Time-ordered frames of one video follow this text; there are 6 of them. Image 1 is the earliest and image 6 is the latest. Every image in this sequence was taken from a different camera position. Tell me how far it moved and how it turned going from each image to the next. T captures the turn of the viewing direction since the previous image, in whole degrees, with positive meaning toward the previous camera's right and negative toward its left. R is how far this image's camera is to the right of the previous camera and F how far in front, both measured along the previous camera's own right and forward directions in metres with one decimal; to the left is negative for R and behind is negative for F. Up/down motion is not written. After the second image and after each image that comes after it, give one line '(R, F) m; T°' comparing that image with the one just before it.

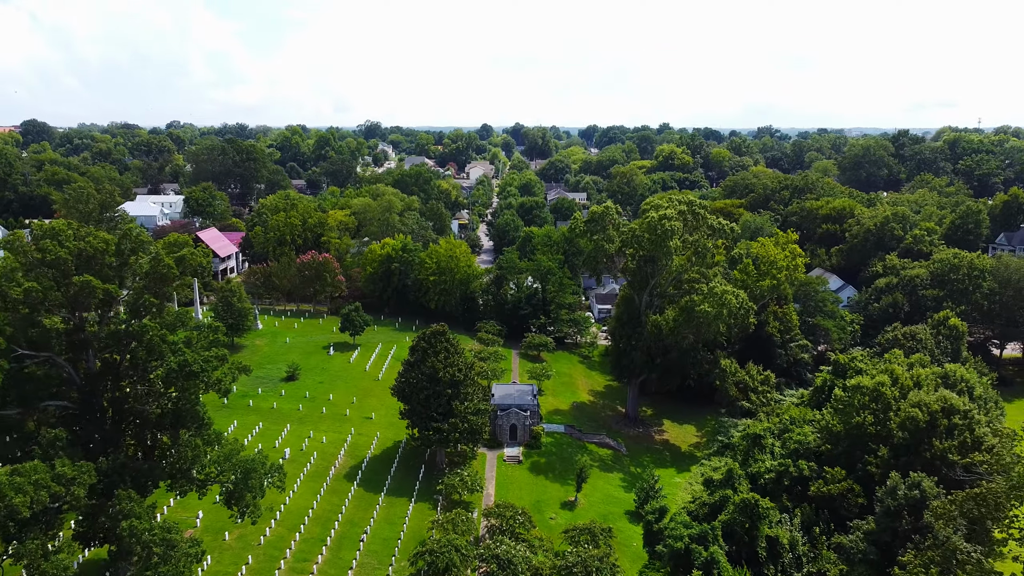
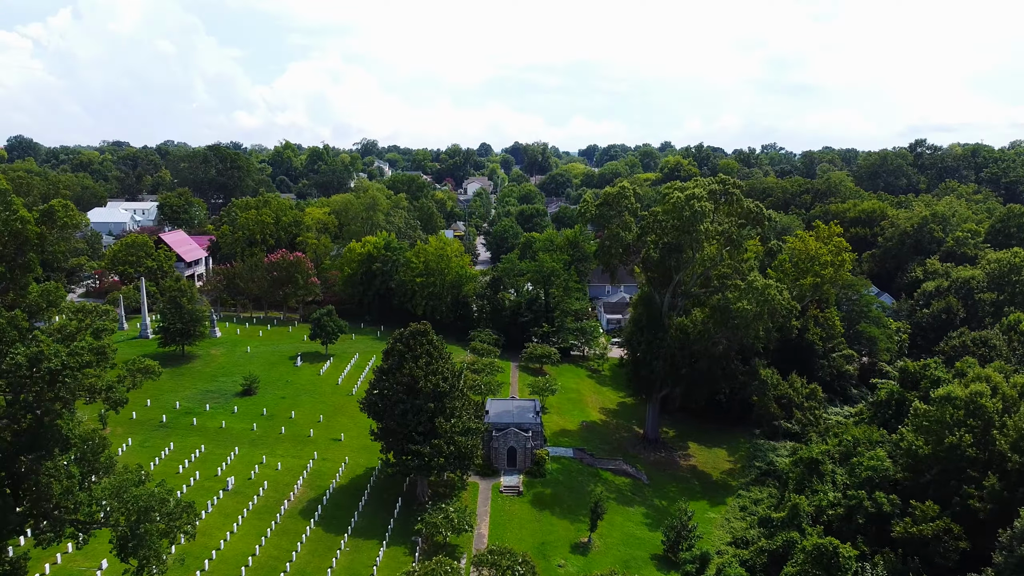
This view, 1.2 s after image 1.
(+0.1, +8.4) m; 0°
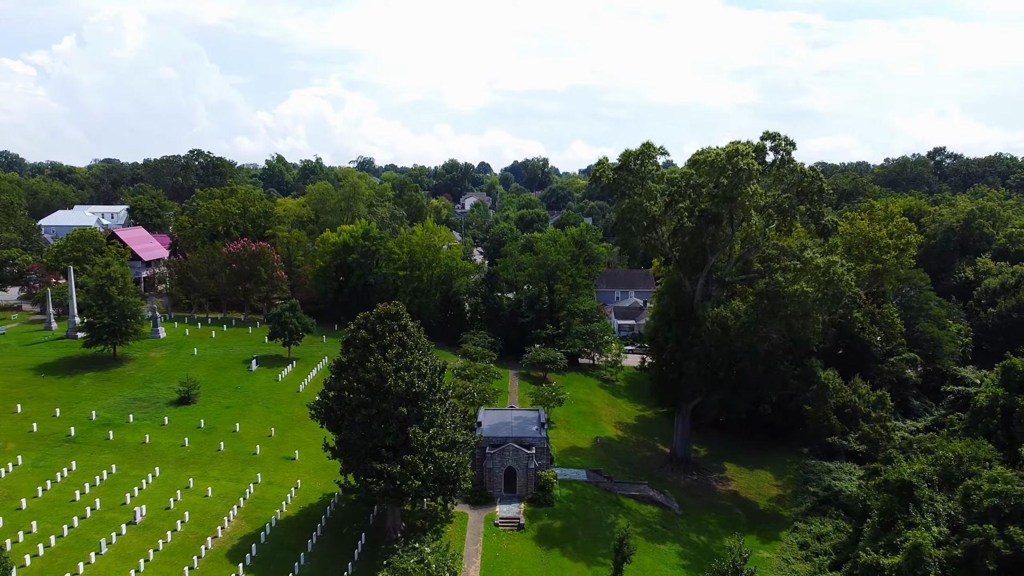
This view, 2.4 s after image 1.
(+0.1, +8.3) m; 0°
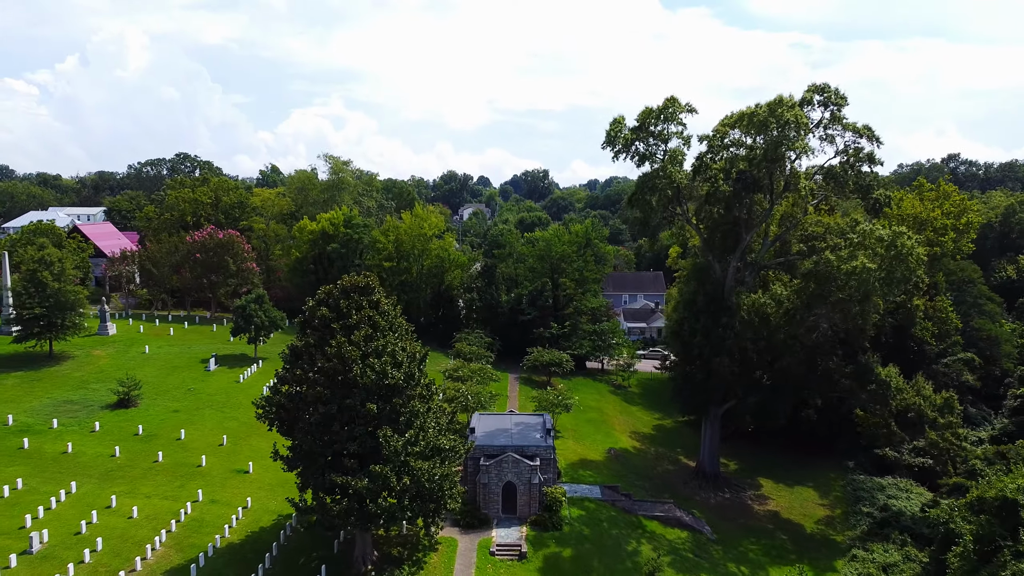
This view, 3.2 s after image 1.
(0.0, +5.6) m; 0°
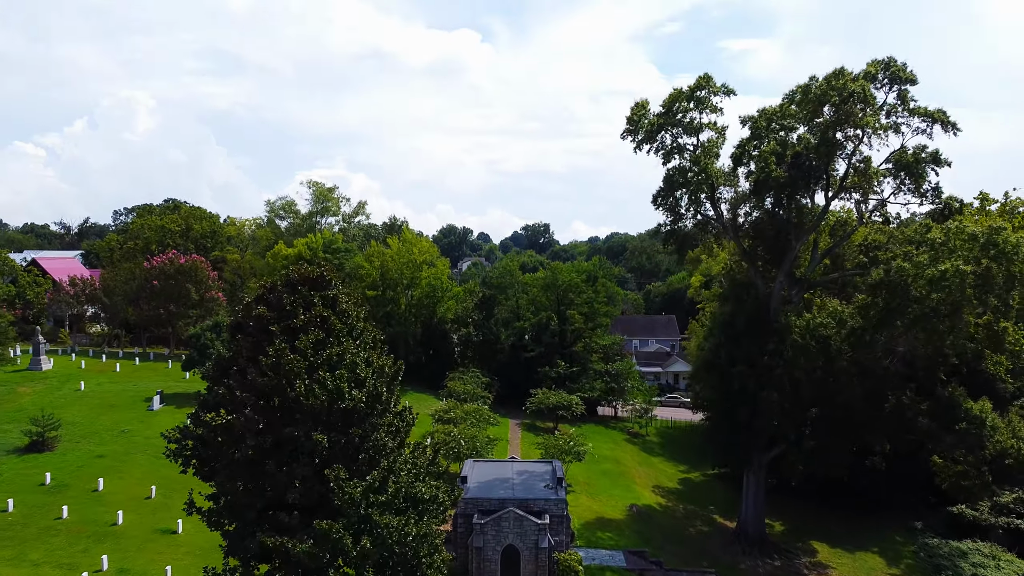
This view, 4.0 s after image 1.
(0.0, +5.5) m; 0°
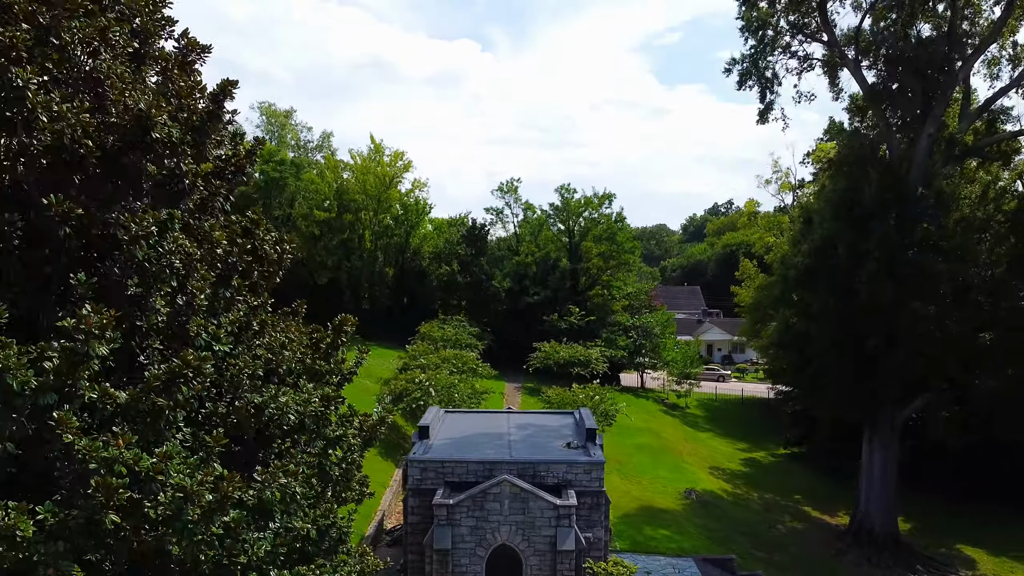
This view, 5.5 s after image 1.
(+0.1, +9.7) m; 0°
